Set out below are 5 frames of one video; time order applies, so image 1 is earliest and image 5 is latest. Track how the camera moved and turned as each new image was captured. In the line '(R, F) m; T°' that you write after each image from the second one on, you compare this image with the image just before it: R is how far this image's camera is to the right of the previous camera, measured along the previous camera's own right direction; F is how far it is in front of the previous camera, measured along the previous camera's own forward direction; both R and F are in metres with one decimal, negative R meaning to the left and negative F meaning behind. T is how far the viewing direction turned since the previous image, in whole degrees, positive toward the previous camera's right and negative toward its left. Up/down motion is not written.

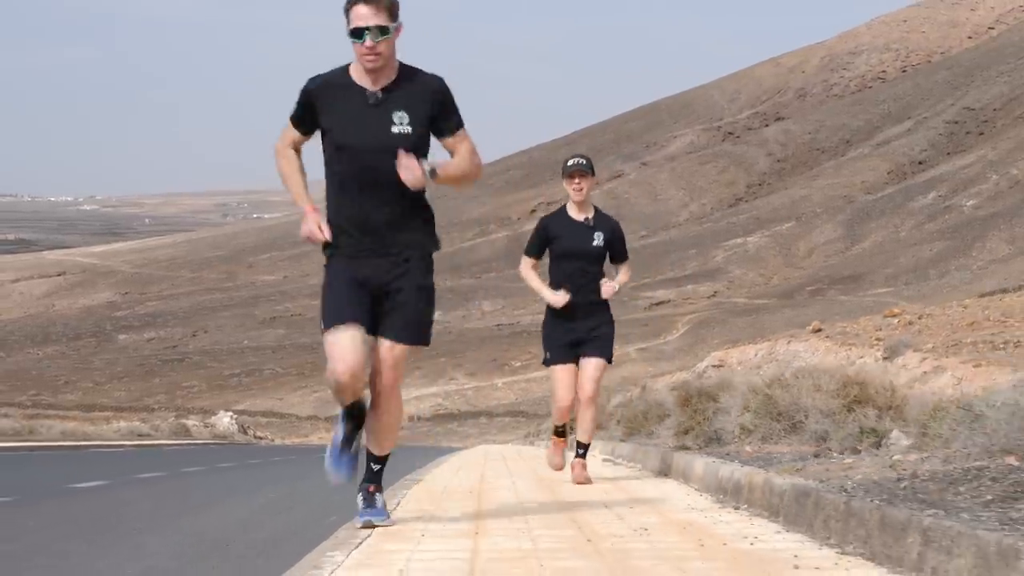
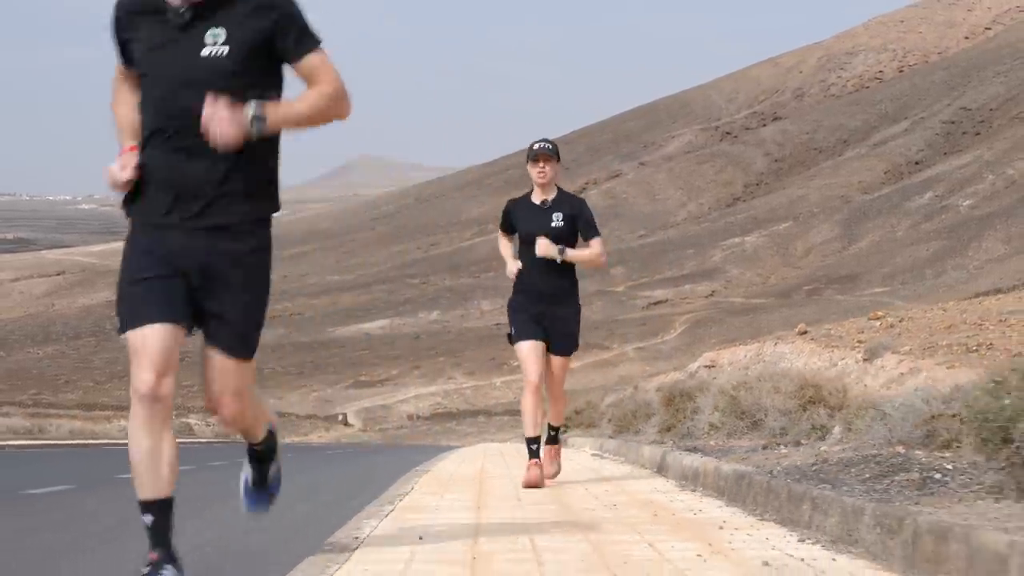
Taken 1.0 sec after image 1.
(0.0, -0.3) m; 0°
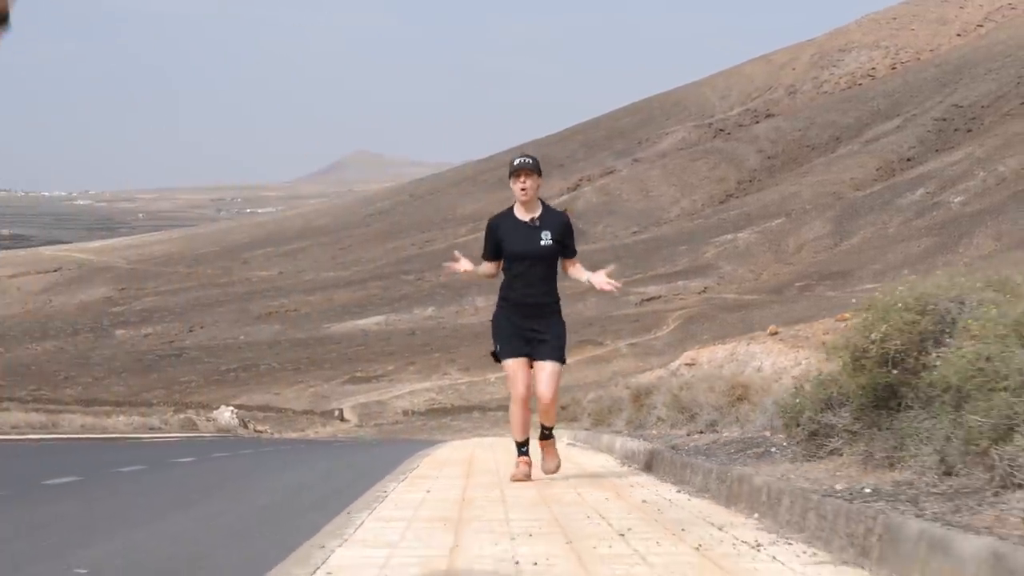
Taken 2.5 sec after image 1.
(0.0, -0.6) m; 0°
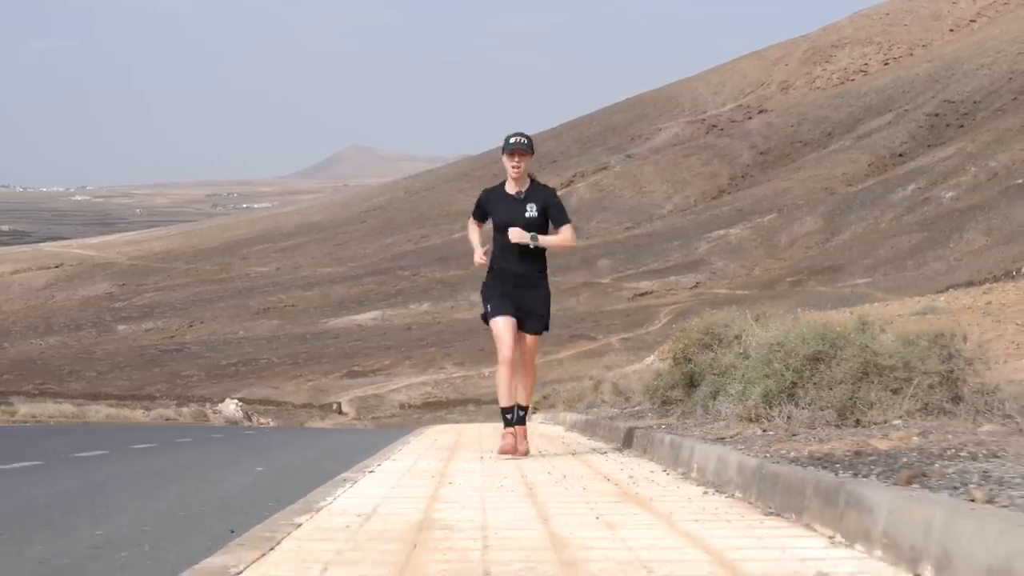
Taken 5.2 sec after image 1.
(+0.1, -1.3) m; 0°
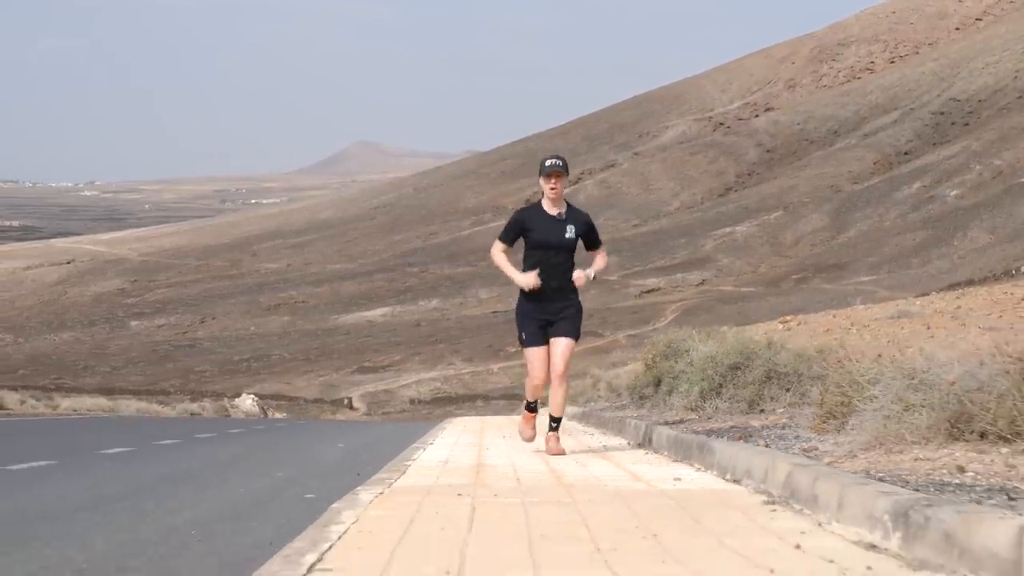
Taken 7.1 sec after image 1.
(-0.1, -0.7) m; 0°
